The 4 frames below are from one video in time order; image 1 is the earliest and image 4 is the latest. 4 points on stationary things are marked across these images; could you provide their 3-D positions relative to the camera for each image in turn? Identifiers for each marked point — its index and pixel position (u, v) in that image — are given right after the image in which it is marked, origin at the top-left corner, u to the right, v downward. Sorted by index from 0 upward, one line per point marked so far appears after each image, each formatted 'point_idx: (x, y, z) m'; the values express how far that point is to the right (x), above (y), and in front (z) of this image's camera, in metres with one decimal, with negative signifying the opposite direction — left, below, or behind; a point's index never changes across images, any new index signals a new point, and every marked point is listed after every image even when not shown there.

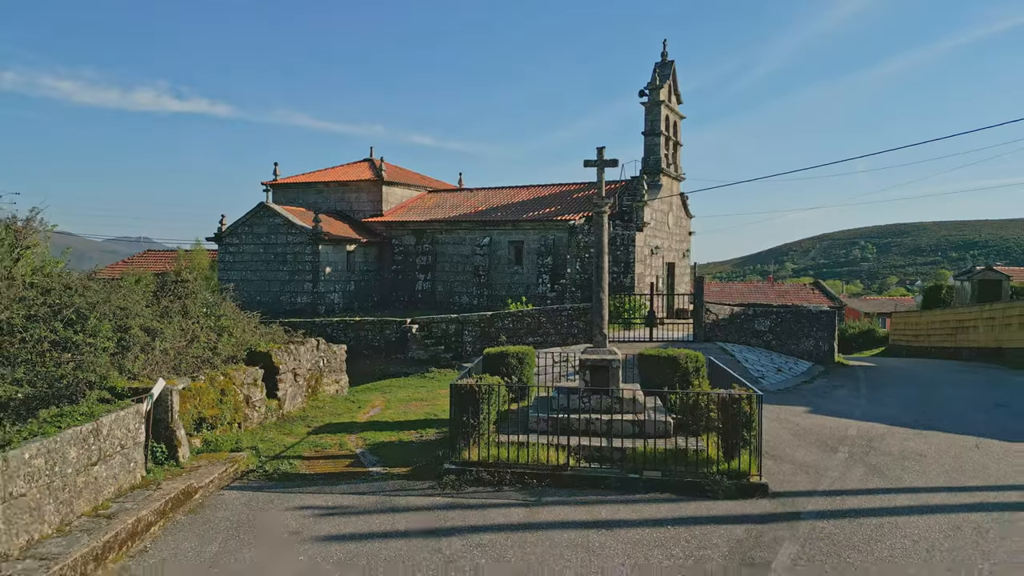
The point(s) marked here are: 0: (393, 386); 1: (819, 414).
0: (-2.8, -2.3, +15.2) m
1: (+5.8, -2.4, +12.2) m
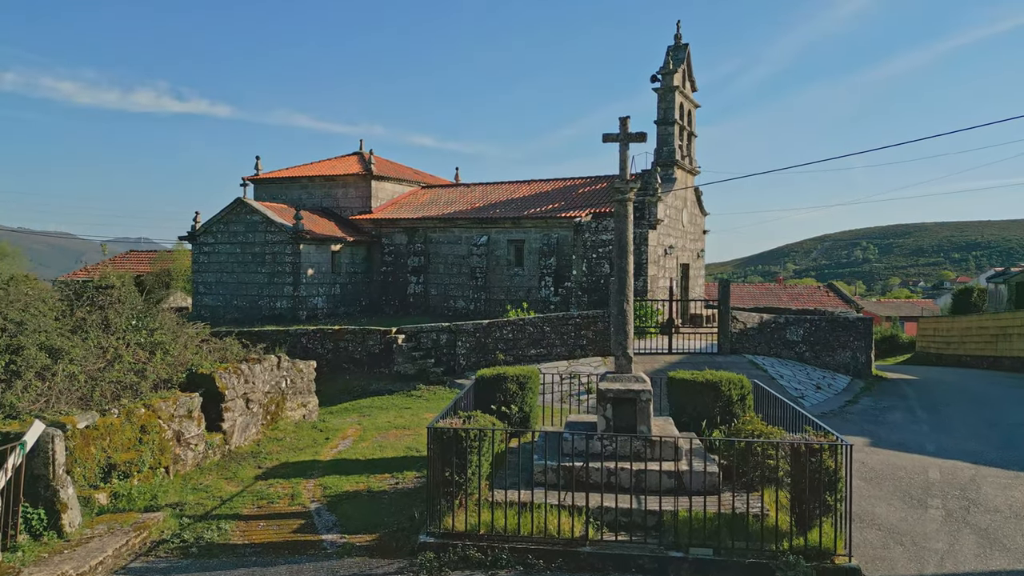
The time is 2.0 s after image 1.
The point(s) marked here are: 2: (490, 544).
0: (-2.9, -2.4, +13.1) m
1: (+5.8, -2.5, +10.1) m
2: (-0.2, -2.4, +5.9) m
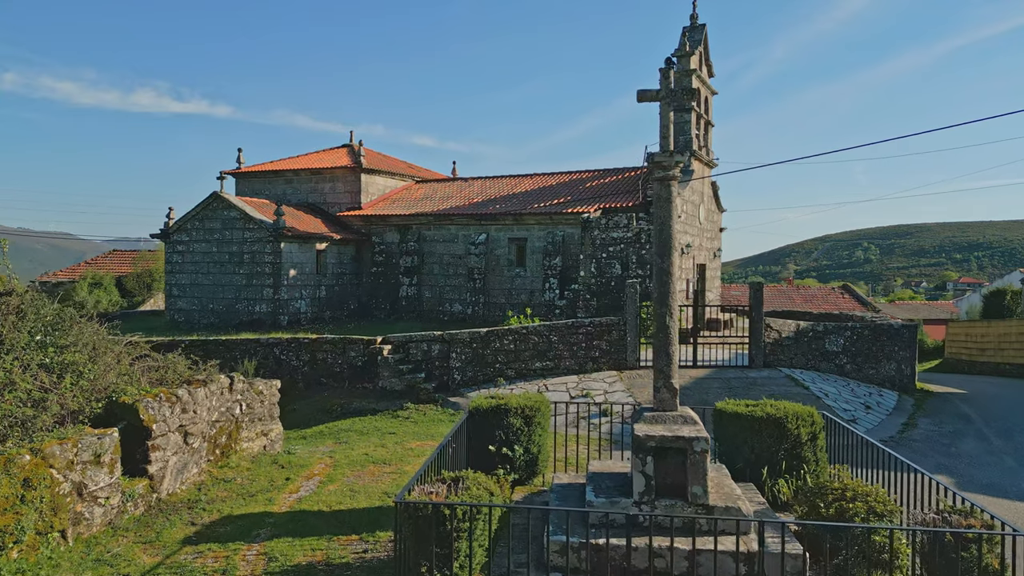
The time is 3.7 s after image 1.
0: (-2.8, -2.5, +11.2) m
1: (+5.9, -2.6, +8.2) m
2: (-0.2, -2.4, +4.0) m
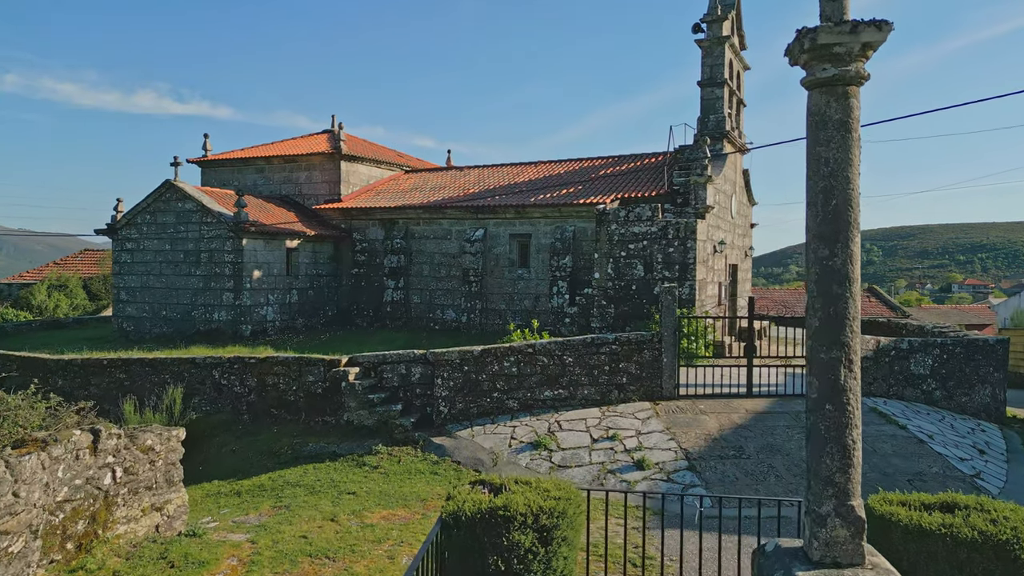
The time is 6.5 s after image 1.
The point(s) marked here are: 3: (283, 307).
0: (-2.8, -2.6, +8.3) m
1: (+5.9, -2.7, +5.2) m
2: (-0.1, -2.5, +1.1) m
3: (-6.4, -0.5, +17.9) m
